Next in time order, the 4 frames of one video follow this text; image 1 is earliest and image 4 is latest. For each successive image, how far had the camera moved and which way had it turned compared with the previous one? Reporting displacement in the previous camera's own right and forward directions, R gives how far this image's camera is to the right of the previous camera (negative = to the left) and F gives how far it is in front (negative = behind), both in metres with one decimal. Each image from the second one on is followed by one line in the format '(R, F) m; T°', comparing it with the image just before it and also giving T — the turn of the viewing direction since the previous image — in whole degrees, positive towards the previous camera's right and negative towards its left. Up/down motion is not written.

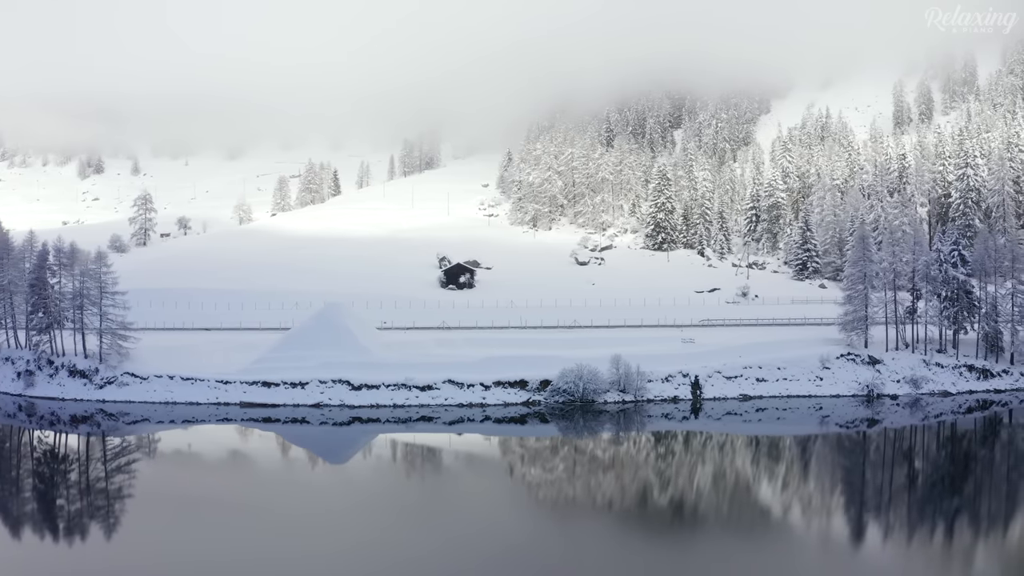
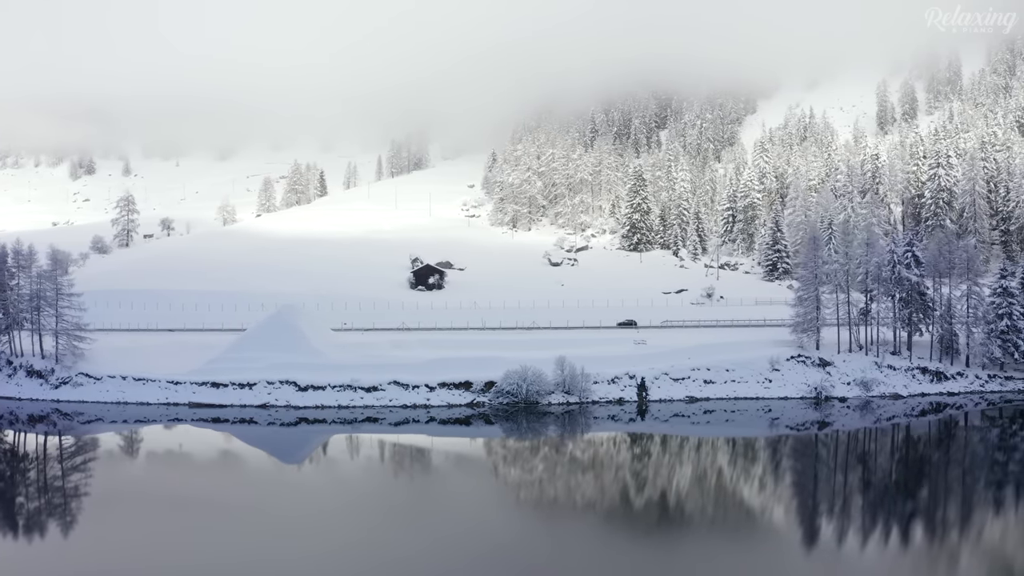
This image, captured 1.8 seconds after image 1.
(+4.7, 0.0) m; -1°
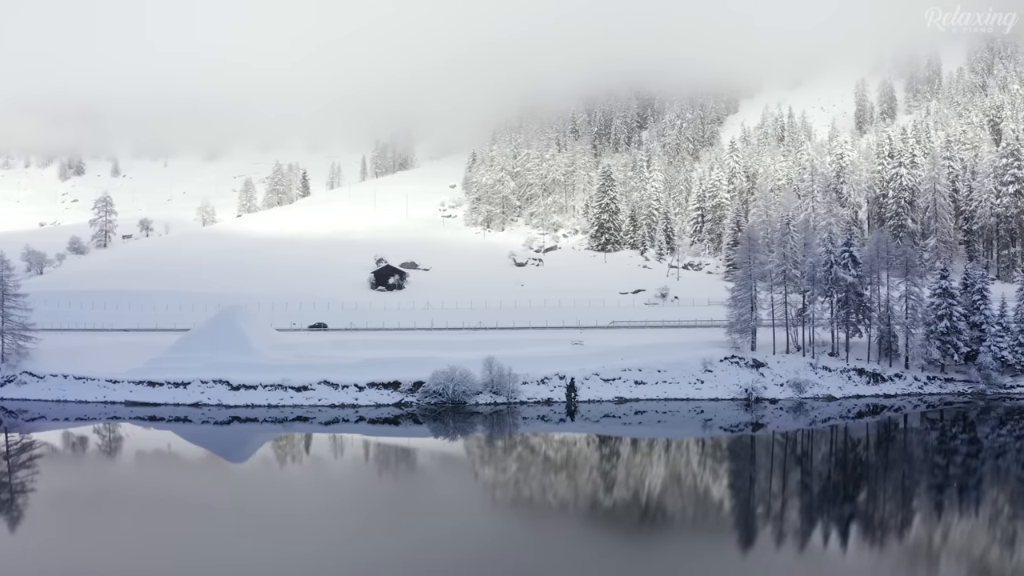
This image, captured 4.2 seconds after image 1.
(+6.1, -0.1) m; -1°
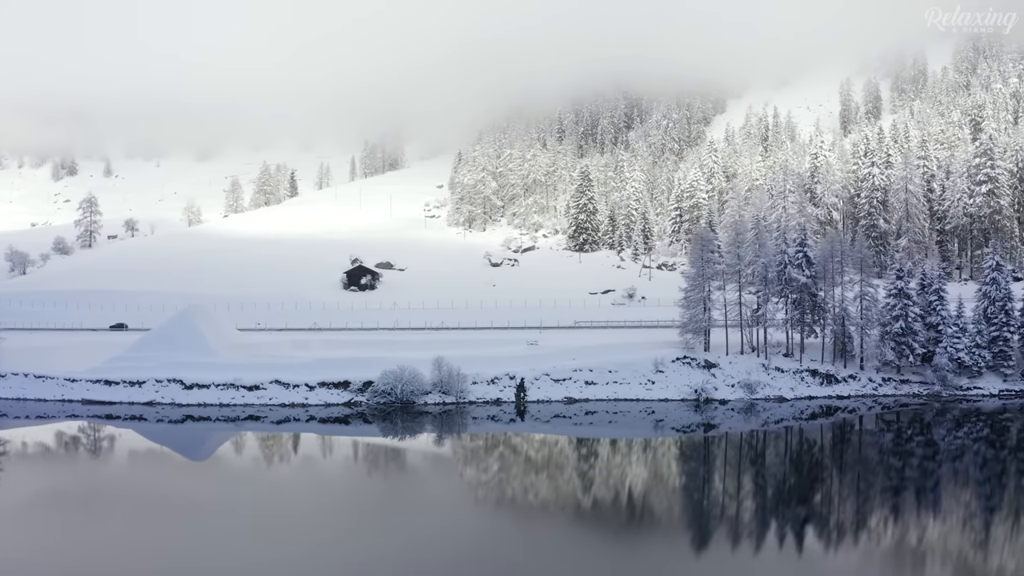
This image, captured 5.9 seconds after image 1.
(+4.4, -0.1) m; -1°
